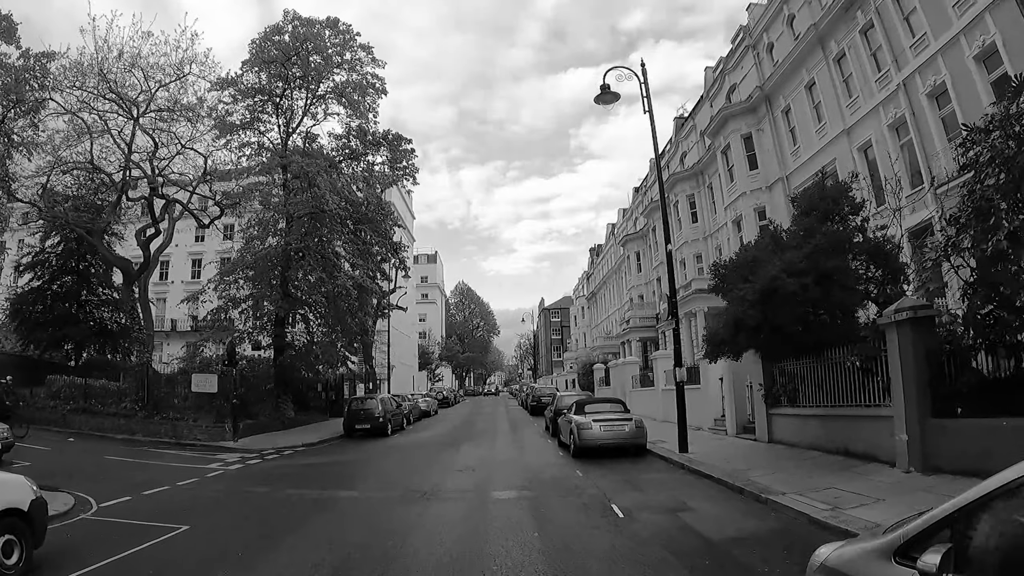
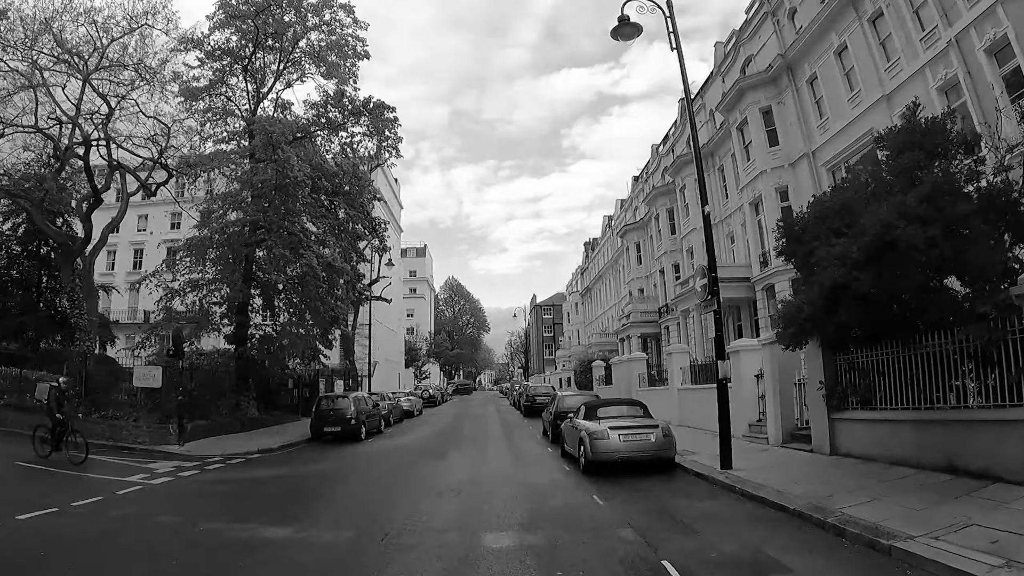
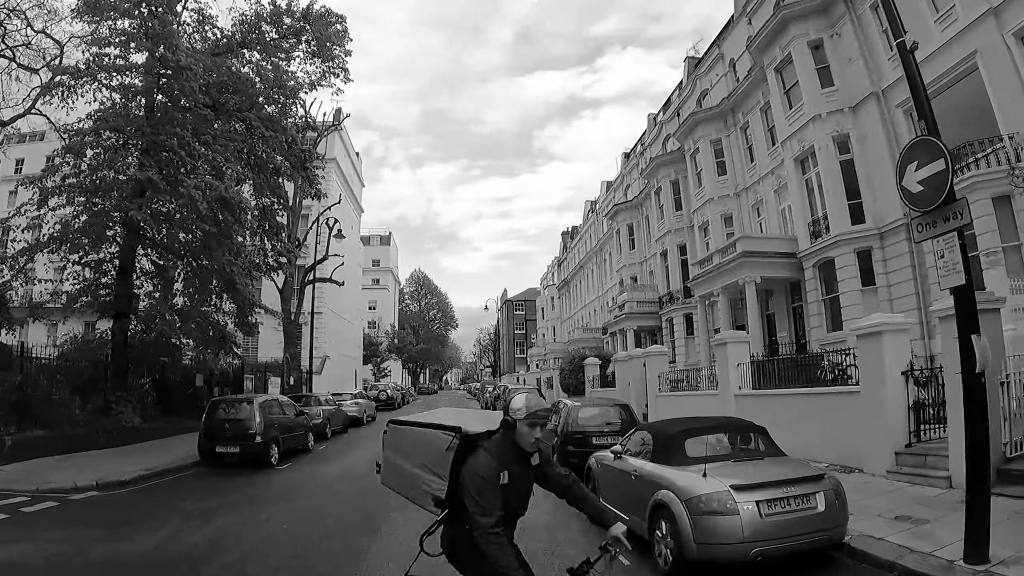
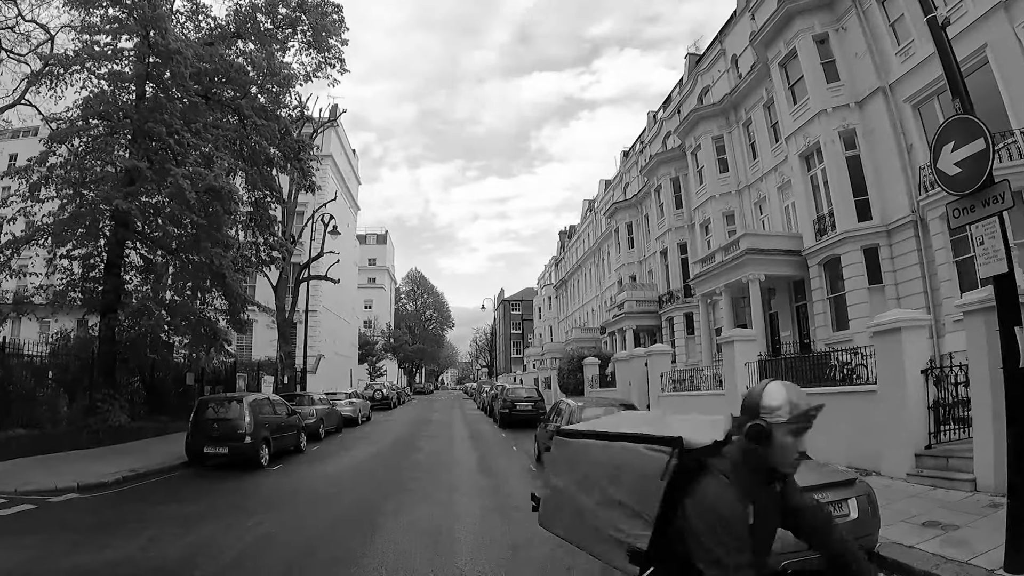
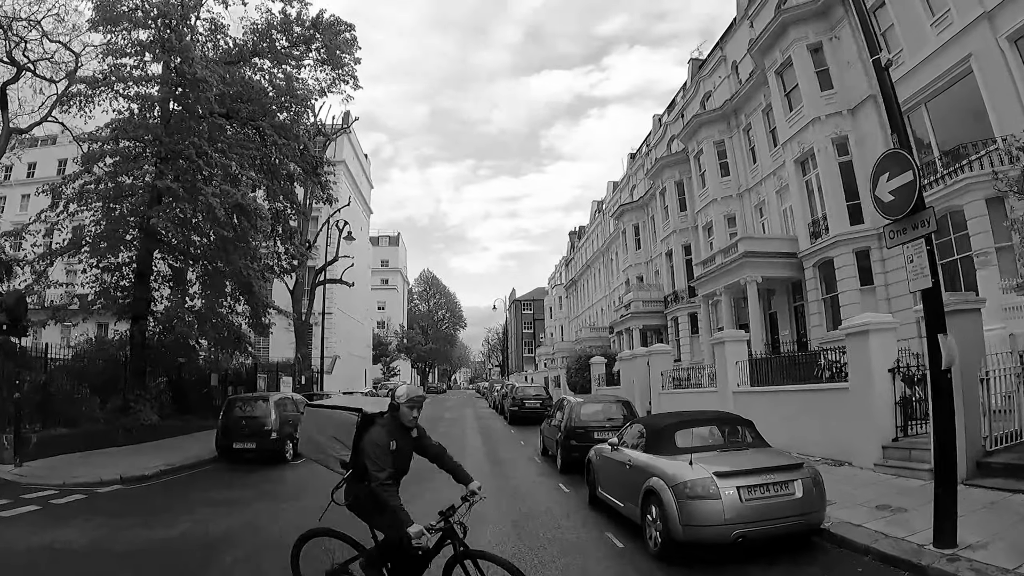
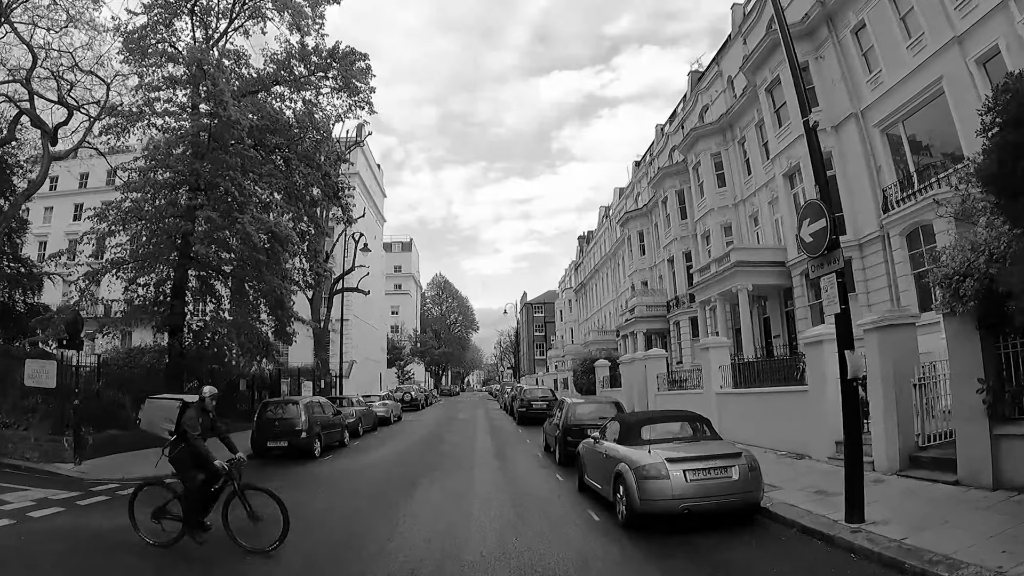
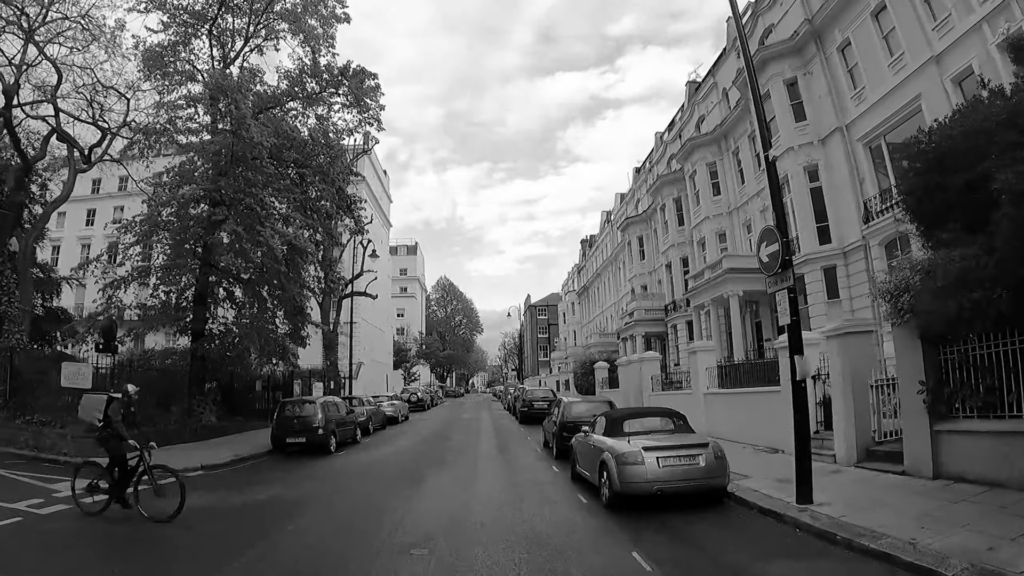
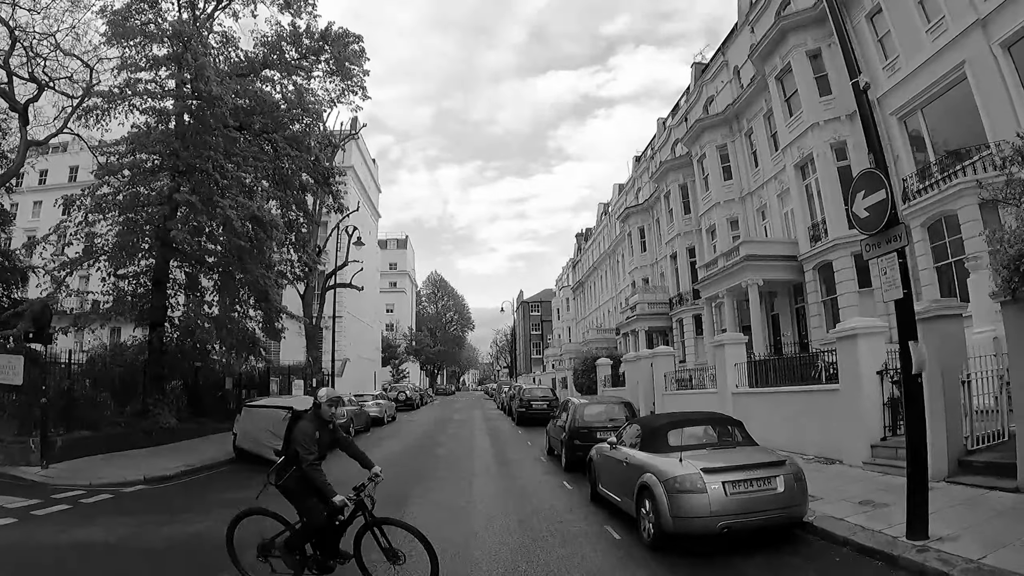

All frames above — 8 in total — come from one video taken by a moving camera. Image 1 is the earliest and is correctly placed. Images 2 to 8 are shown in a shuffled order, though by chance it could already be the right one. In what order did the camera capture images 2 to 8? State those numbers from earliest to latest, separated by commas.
2, 7, 6, 8, 5, 3, 4
